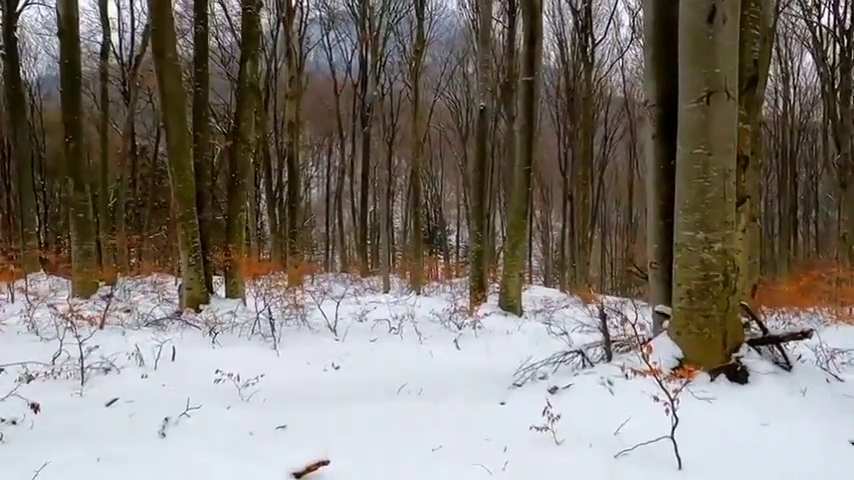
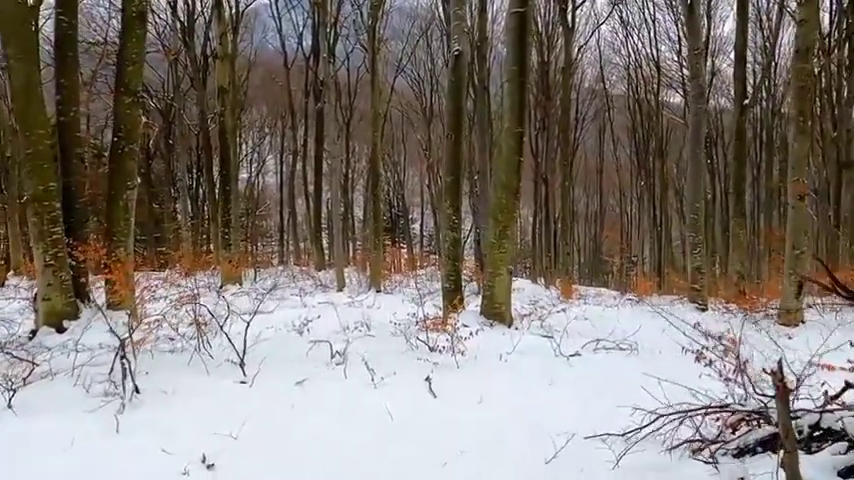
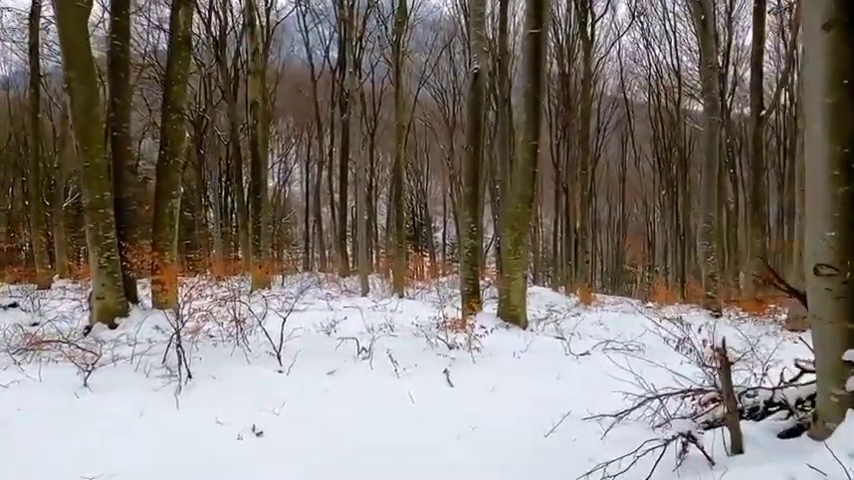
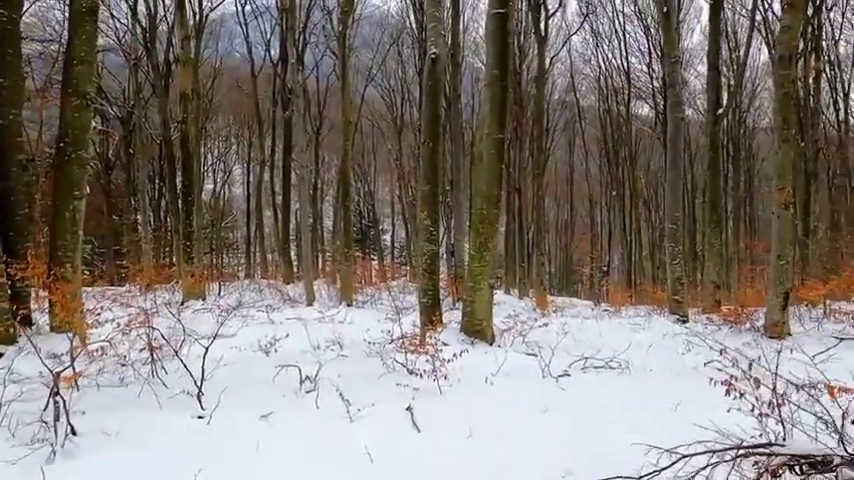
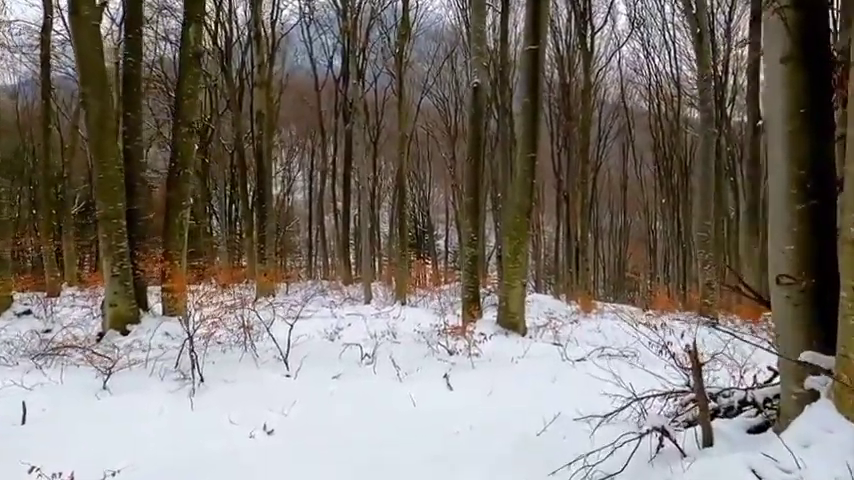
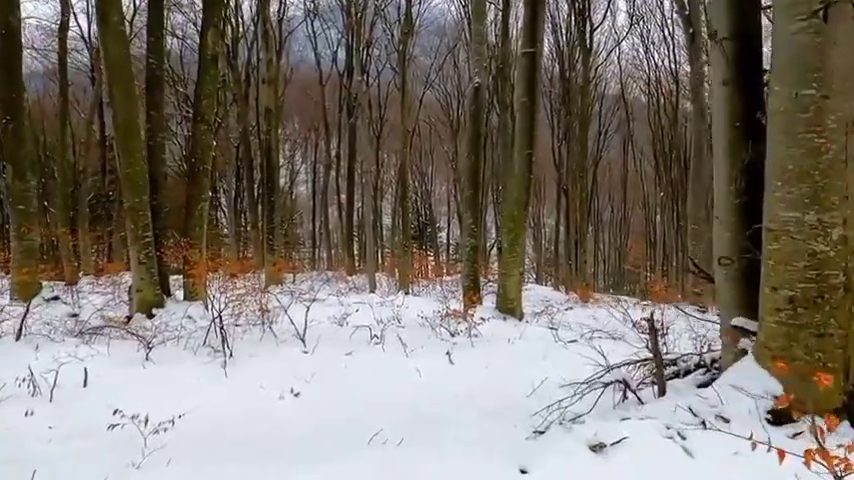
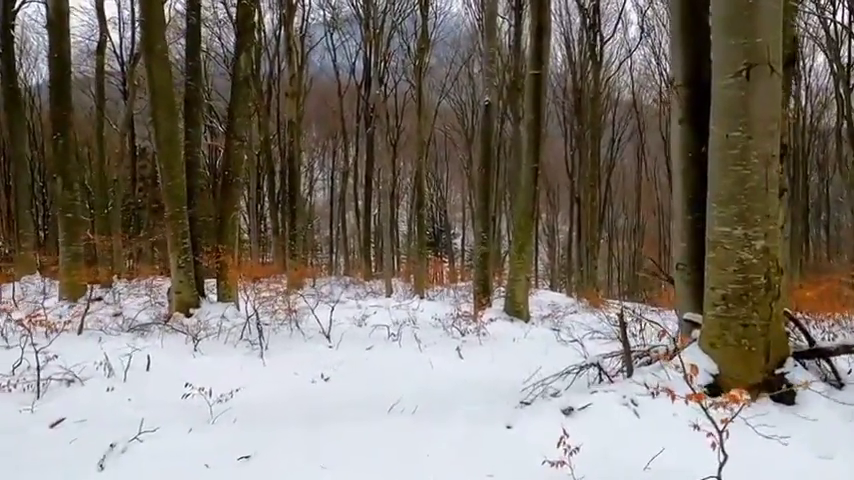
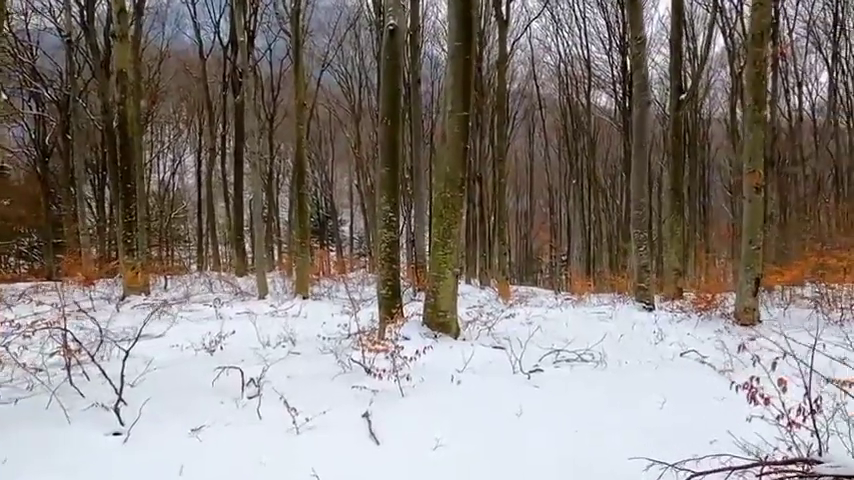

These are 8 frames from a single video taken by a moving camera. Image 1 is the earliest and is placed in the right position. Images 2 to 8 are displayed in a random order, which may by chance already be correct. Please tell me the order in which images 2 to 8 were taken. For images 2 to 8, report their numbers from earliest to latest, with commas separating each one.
7, 6, 5, 3, 2, 4, 8
